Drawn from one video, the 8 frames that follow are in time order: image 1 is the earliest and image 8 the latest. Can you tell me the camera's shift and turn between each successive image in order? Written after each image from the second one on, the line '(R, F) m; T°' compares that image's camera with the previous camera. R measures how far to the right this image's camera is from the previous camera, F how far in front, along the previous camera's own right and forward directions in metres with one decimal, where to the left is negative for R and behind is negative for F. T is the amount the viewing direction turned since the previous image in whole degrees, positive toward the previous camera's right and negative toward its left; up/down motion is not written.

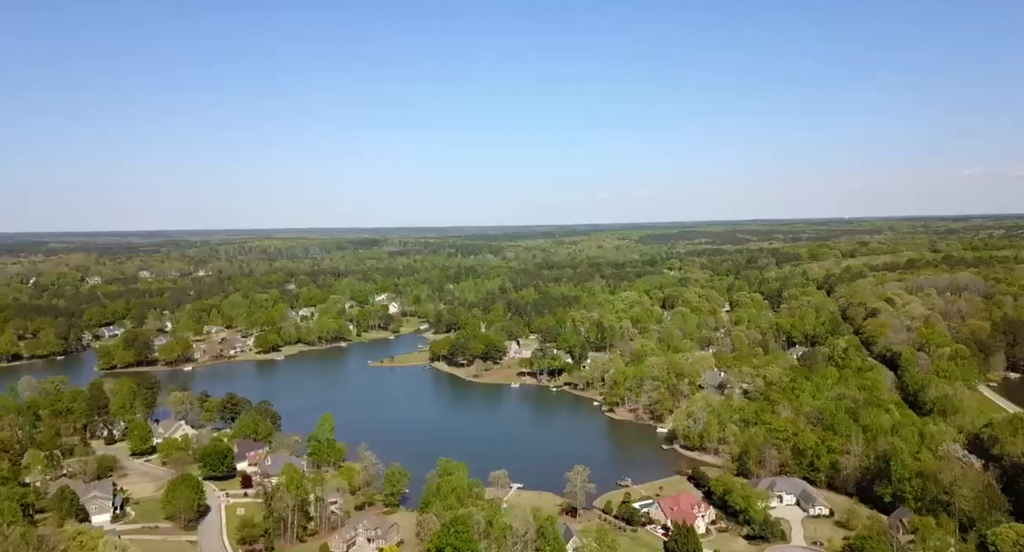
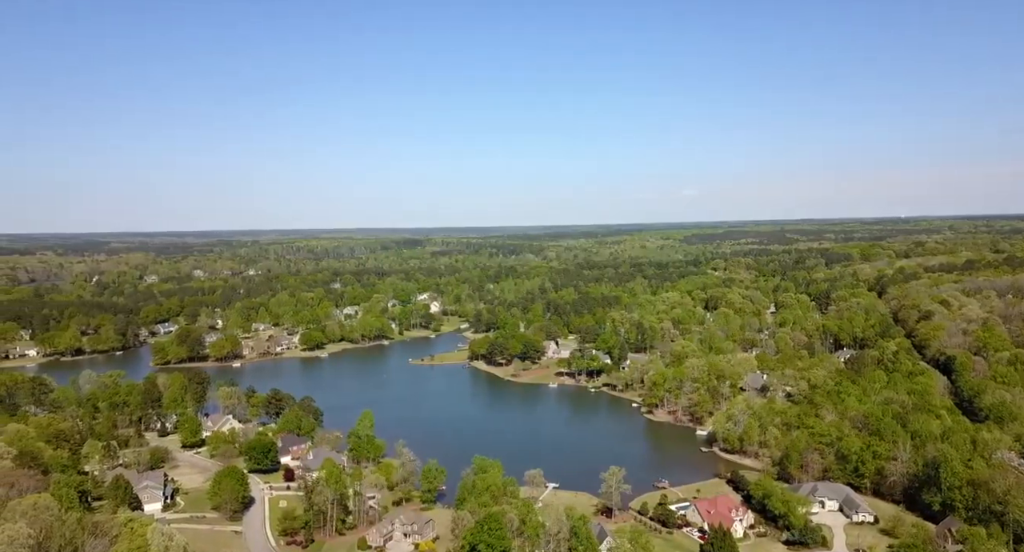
(+0.4, -0.2) m; -4°
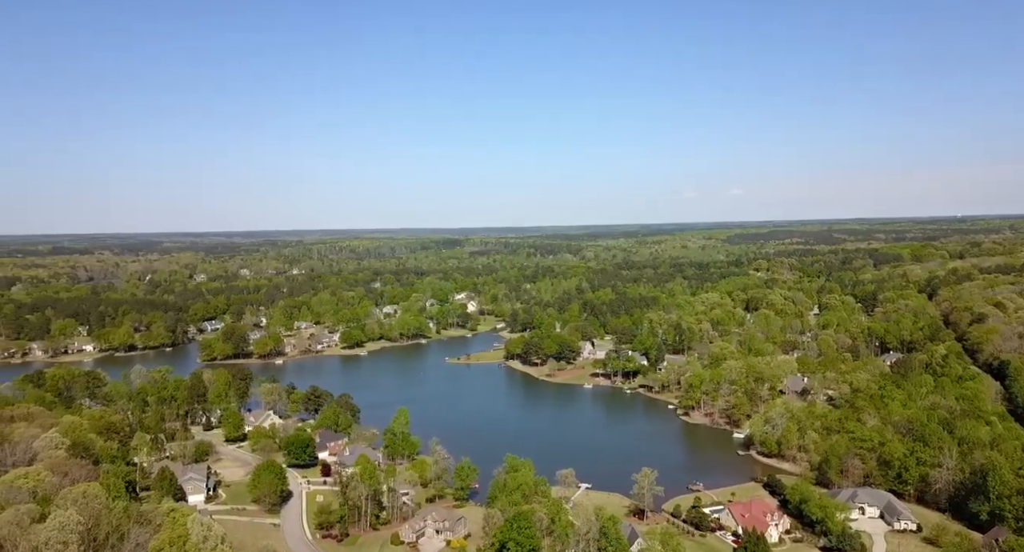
(+0.4, -0.2) m; -4°
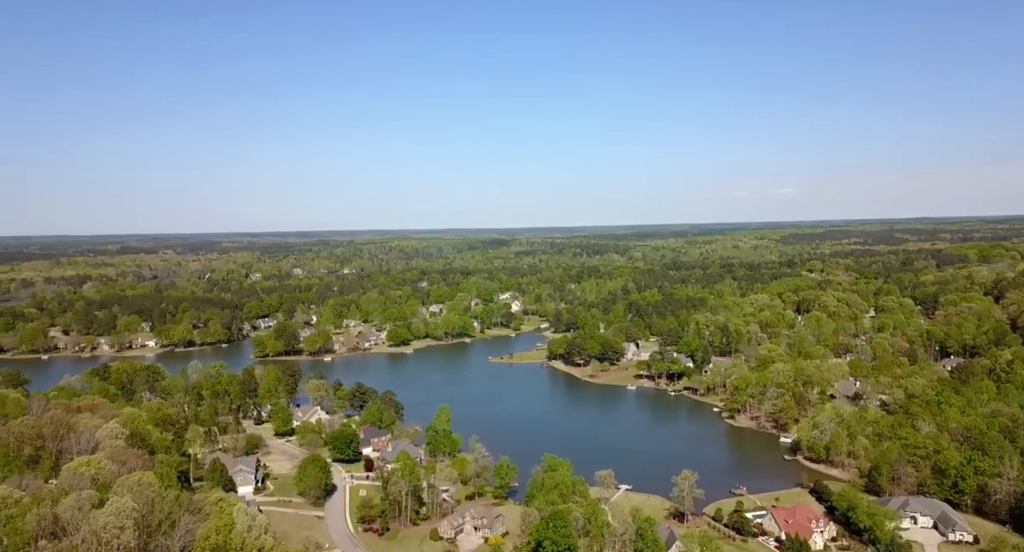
(+0.5, -0.2) m; -4°
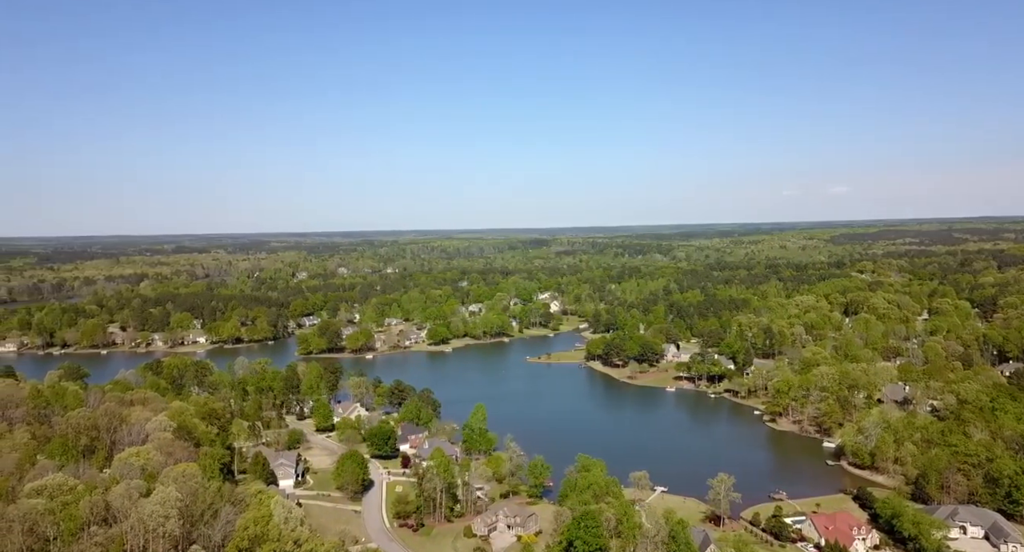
(+0.5, -0.1) m; -4°
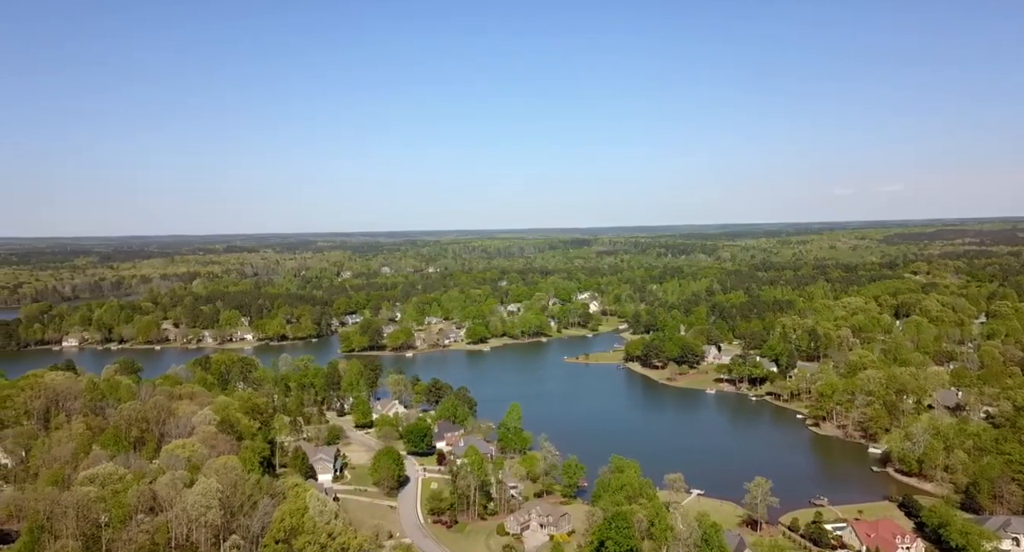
(+0.5, -0.1) m; -4°
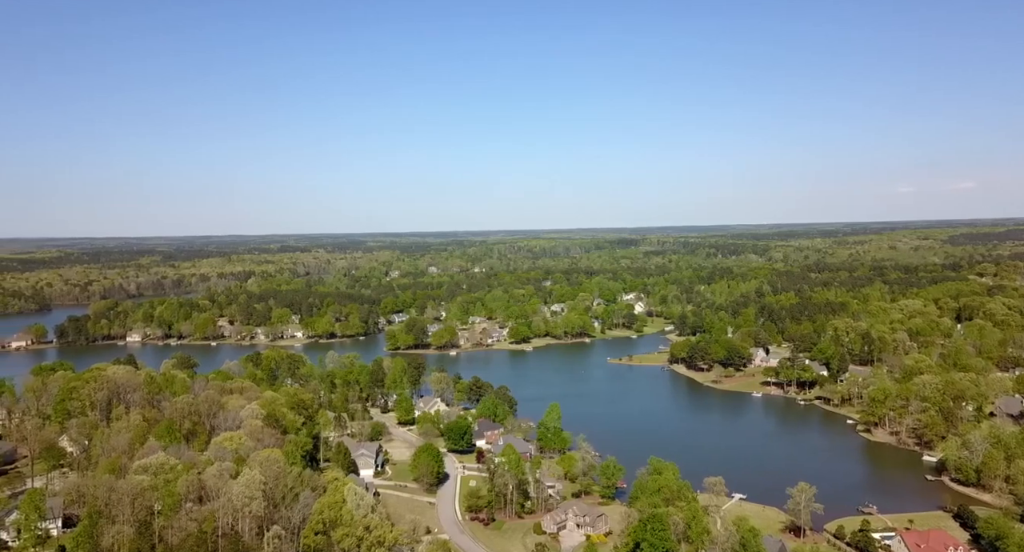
(+0.5, 0.0) m; -4°
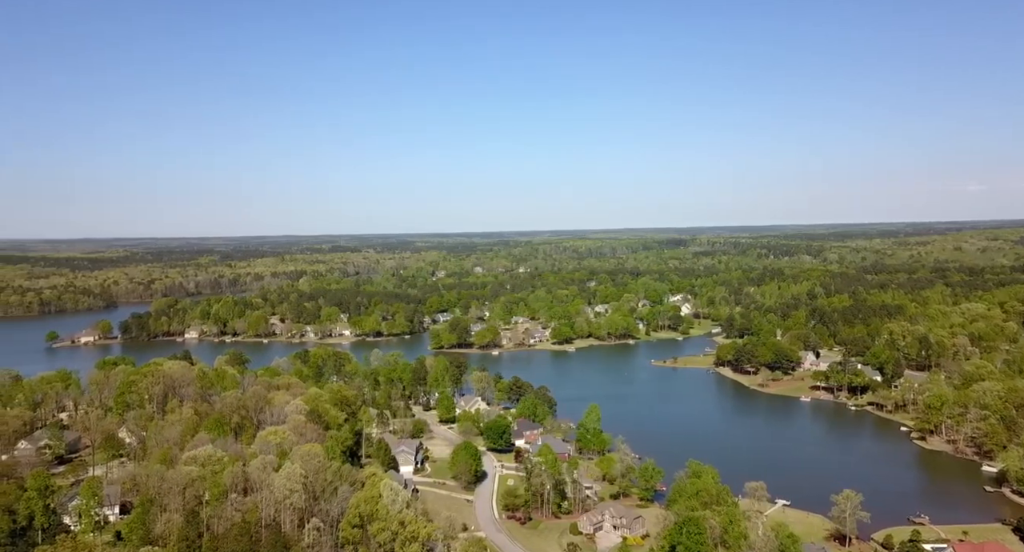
(+0.5, 0.0) m; -4°
